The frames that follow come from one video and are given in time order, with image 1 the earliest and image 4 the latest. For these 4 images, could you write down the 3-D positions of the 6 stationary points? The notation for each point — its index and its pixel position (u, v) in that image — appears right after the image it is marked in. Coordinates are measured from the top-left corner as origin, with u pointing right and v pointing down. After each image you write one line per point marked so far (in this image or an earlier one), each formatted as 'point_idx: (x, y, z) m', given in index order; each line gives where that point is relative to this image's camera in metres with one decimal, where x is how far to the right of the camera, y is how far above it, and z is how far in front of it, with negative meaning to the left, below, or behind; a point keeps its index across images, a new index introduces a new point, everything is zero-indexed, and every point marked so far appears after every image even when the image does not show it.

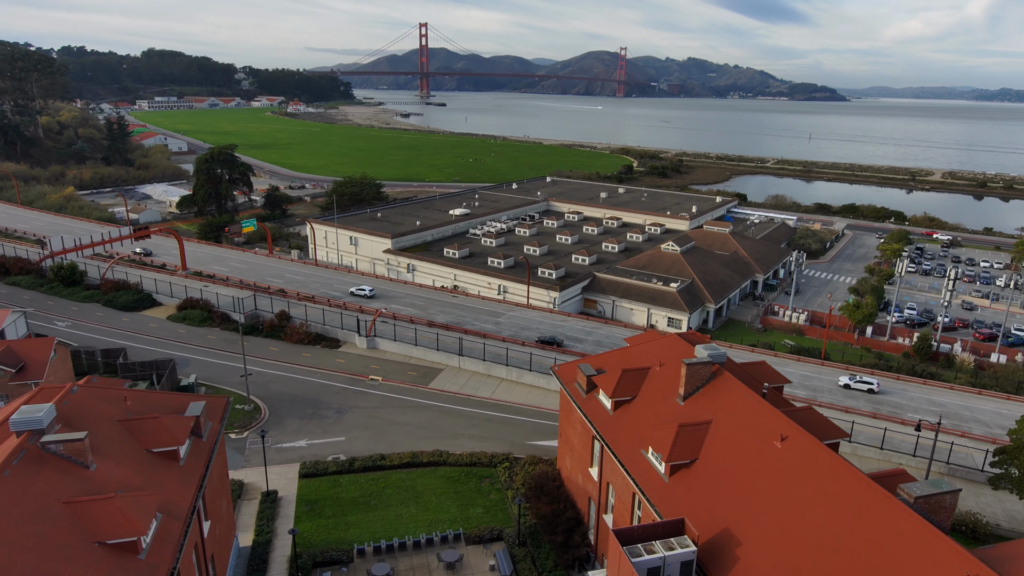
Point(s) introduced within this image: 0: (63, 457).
0: (-12.1, -4.5, +17.7) m
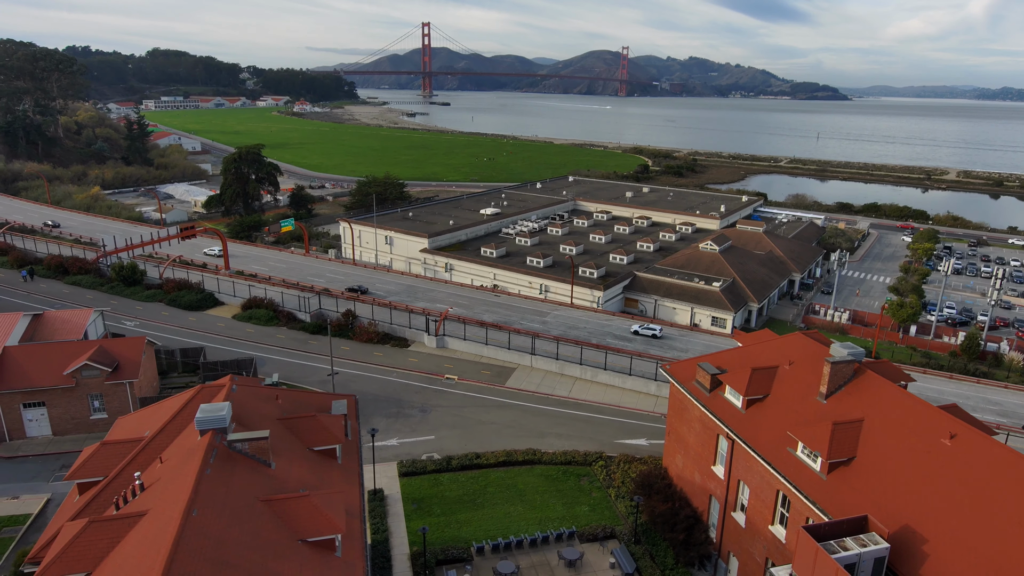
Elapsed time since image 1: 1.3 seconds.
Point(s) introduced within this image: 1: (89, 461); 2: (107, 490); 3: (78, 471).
0: (-7.2, -4.5, +17.8) m
1: (-12.1, -4.9, +18.8) m
2: (-10.7, -5.3, +17.4) m
3: (-12.3, -5.1, +18.7) m
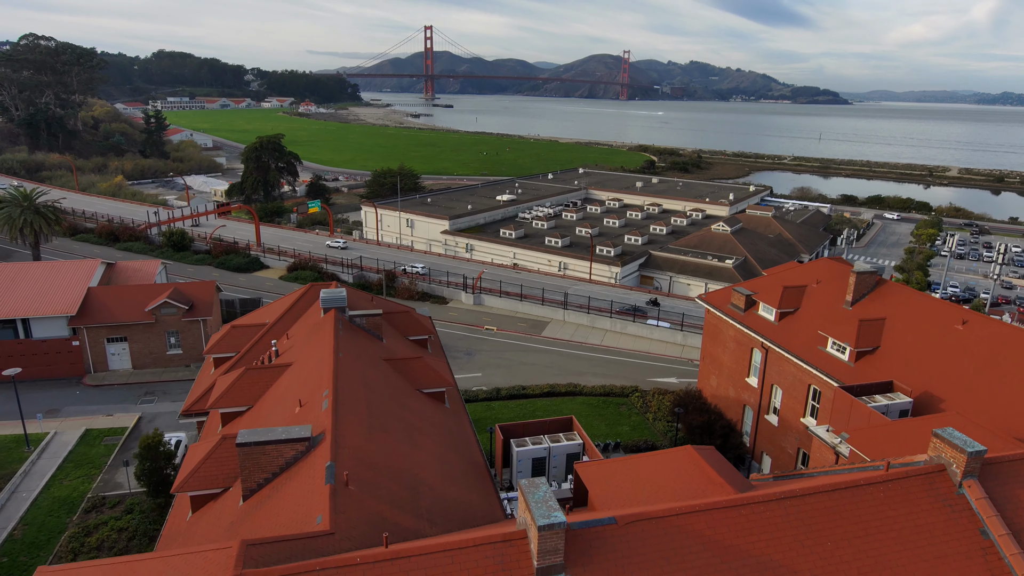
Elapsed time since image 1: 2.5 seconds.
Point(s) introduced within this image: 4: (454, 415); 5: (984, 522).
0: (-4.7, -1.3, +20.8) m
1: (-9.6, -1.7, +21.8) m
2: (-8.3, -2.1, +20.5) m
3: (-9.9, -1.9, +21.8) m
4: (-1.7, -3.8, +19.4) m
5: (+7.7, -3.8, +10.7) m
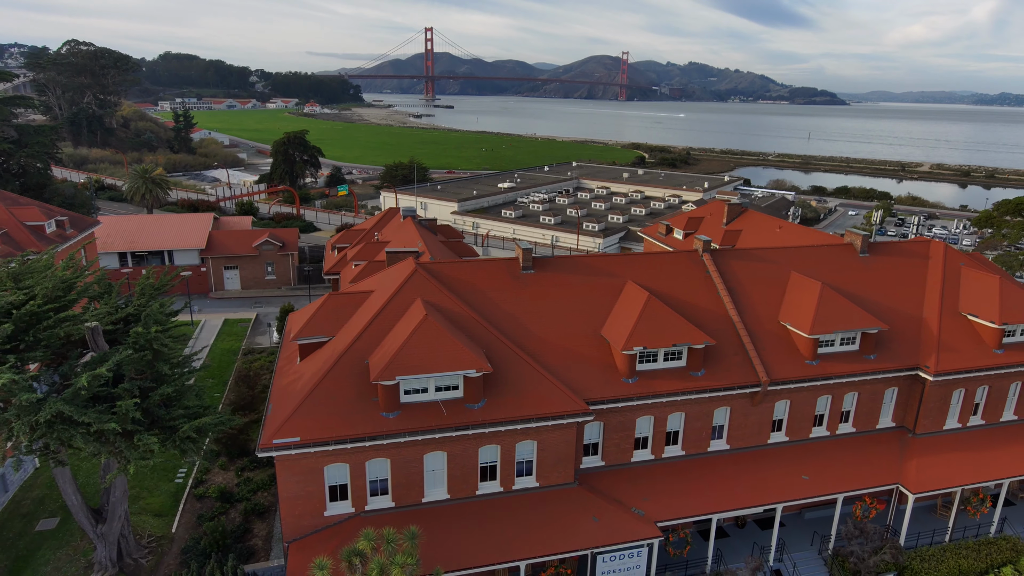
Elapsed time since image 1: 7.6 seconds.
0: (-4.7, +3.3, +35.9) m
1: (-9.6, +2.9, +36.9) m
2: (-8.3, +2.5, +35.6) m
3: (-9.9, +2.7, +36.9) m
4: (-1.7, +0.8, +34.5) m
5: (+7.8, +0.8, +25.8) m
